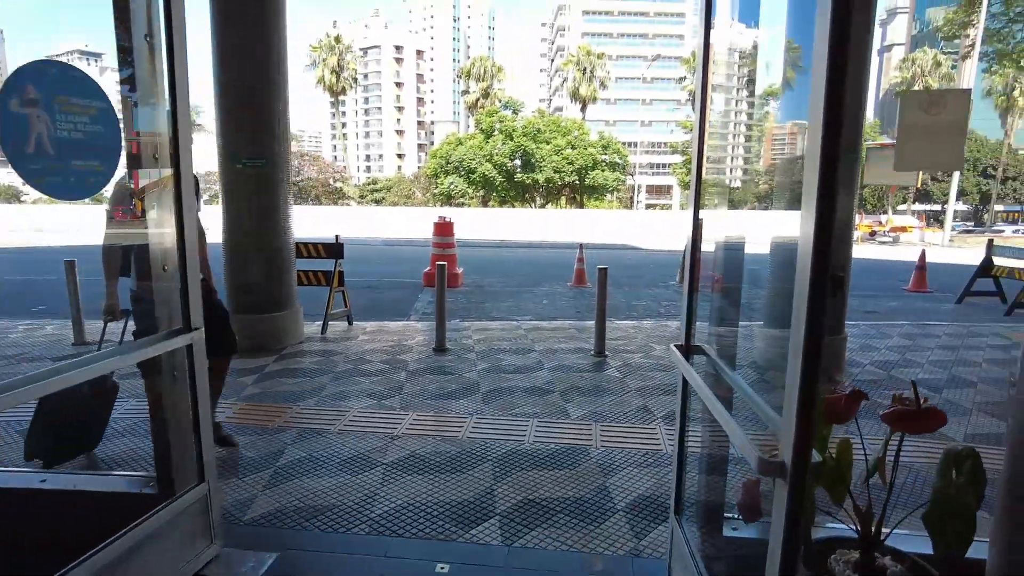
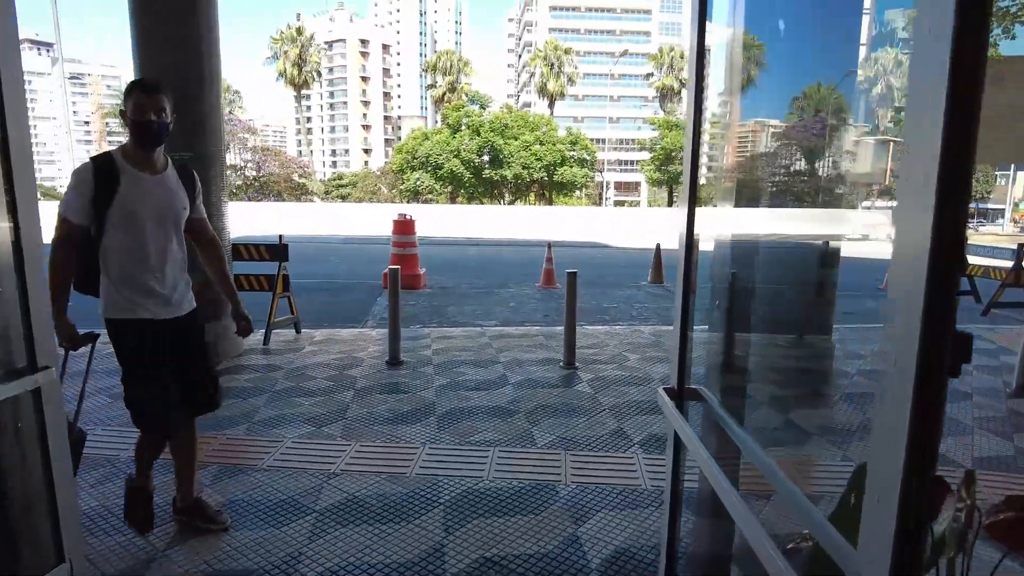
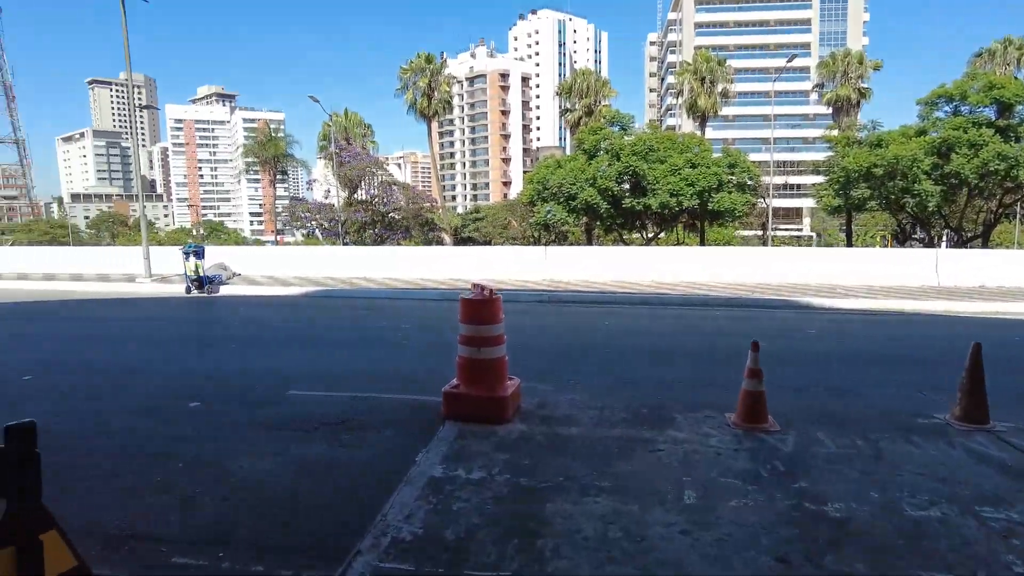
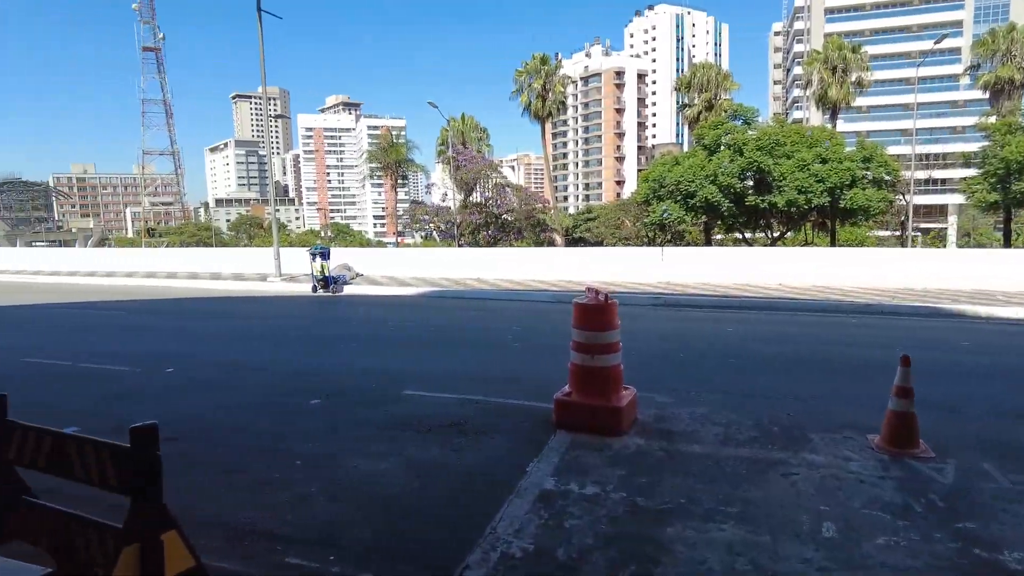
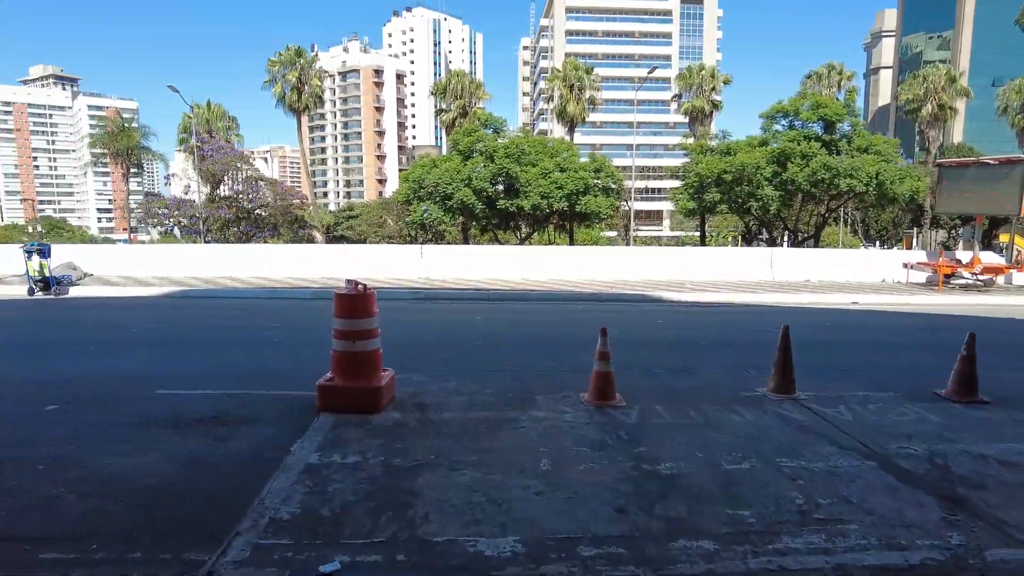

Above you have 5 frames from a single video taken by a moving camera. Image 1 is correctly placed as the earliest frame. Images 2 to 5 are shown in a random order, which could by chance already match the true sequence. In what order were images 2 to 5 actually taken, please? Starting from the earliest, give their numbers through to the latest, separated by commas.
2, 5, 3, 4
